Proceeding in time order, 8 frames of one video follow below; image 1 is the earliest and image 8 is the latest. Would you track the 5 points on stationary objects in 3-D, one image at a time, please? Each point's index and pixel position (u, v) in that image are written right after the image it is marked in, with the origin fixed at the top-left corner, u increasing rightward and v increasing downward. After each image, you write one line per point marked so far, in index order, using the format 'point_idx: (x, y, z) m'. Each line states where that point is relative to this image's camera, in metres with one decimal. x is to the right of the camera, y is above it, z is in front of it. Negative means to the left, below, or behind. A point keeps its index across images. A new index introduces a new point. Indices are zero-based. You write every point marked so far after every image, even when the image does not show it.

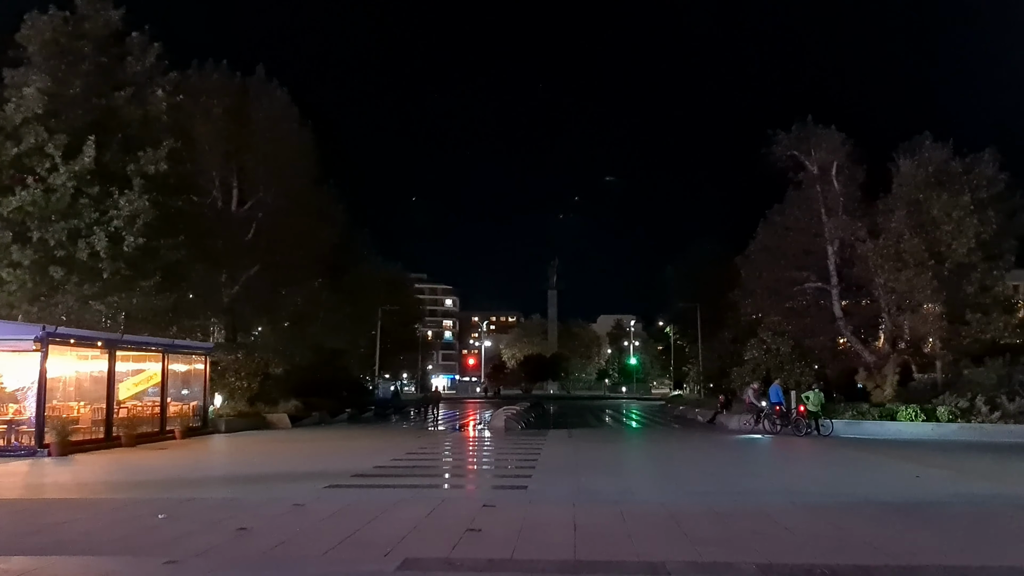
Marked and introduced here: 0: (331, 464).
0: (-3.4, -3.3, +17.0) m
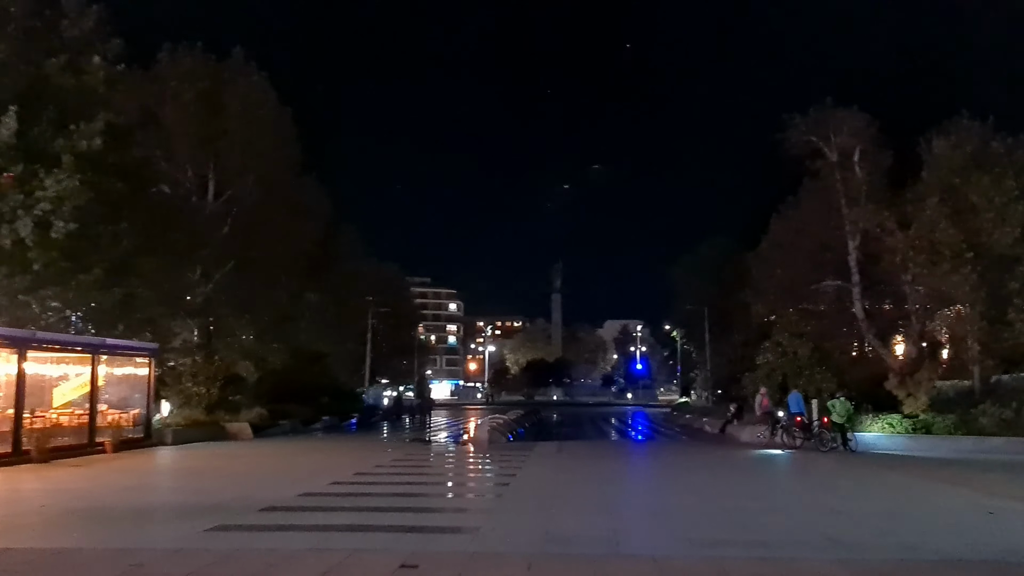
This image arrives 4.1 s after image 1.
0: (-3.9, -3.1, +13.9) m
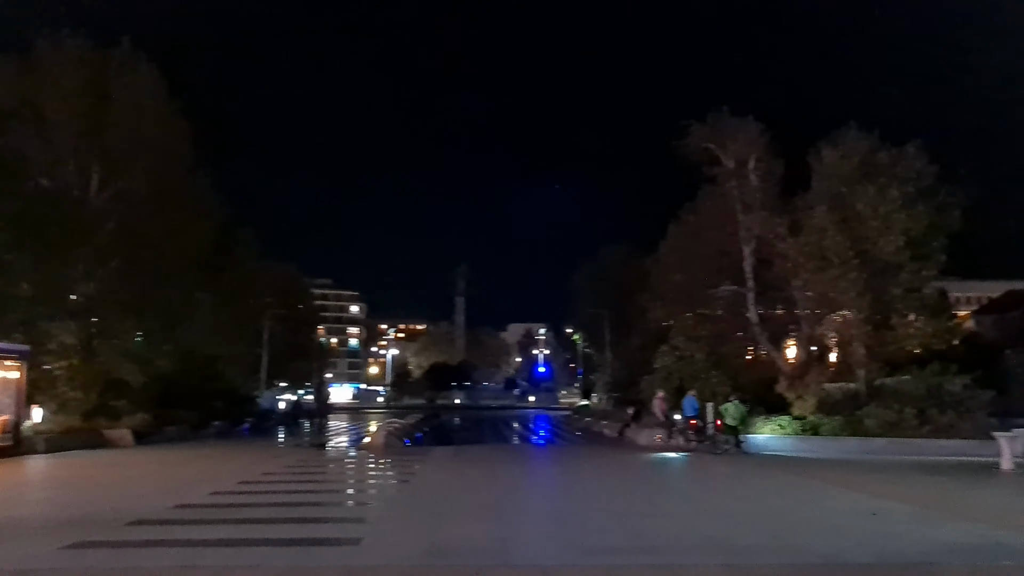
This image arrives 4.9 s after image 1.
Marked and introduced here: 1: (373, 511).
0: (-5.5, -3.1, +13.0) m
1: (-1.9, -3.1, +12.7) m
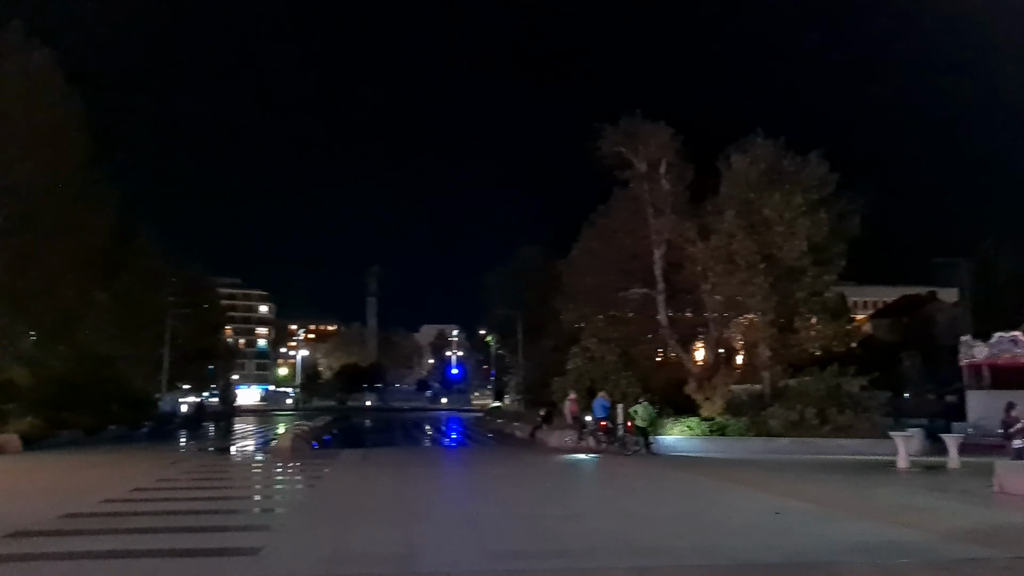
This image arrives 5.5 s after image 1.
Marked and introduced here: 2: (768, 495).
0: (-6.7, -3.0, +12.2) m
1: (-3.2, -3.1, +12.3) m
2: (+3.9, -3.2, +14.0) m
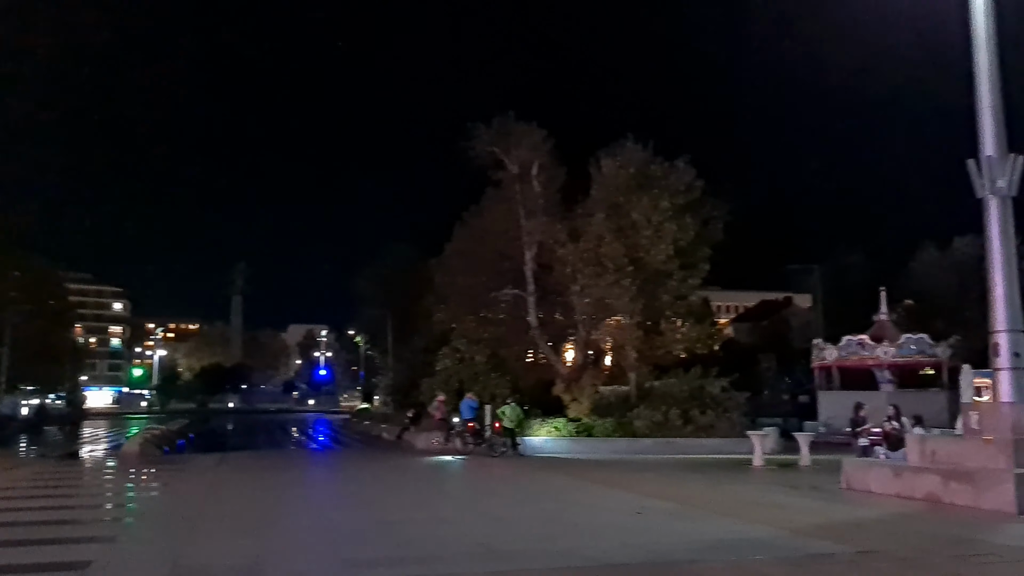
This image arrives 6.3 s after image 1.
0: (-8.5, -2.9, +10.9) m
1: (-5.0, -3.0, +11.4) m
2: (+1.8, -3.2, +14.1) m
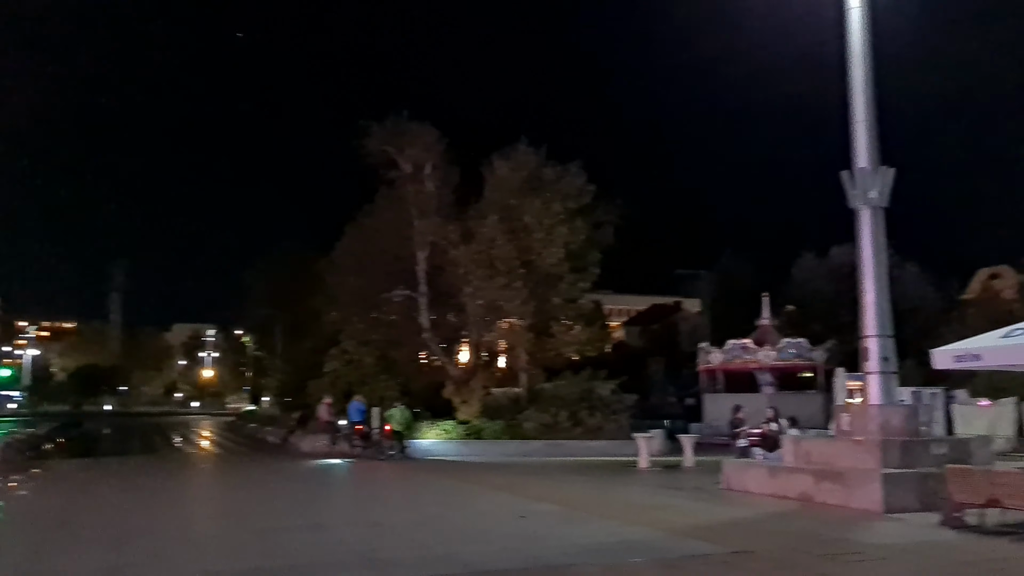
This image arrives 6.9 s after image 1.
0: (-9.8, -2.7, +9.6) m
1: (-6.4, -2.9, +10.6) m
2: (+0.1, -3.2, +14.0) m
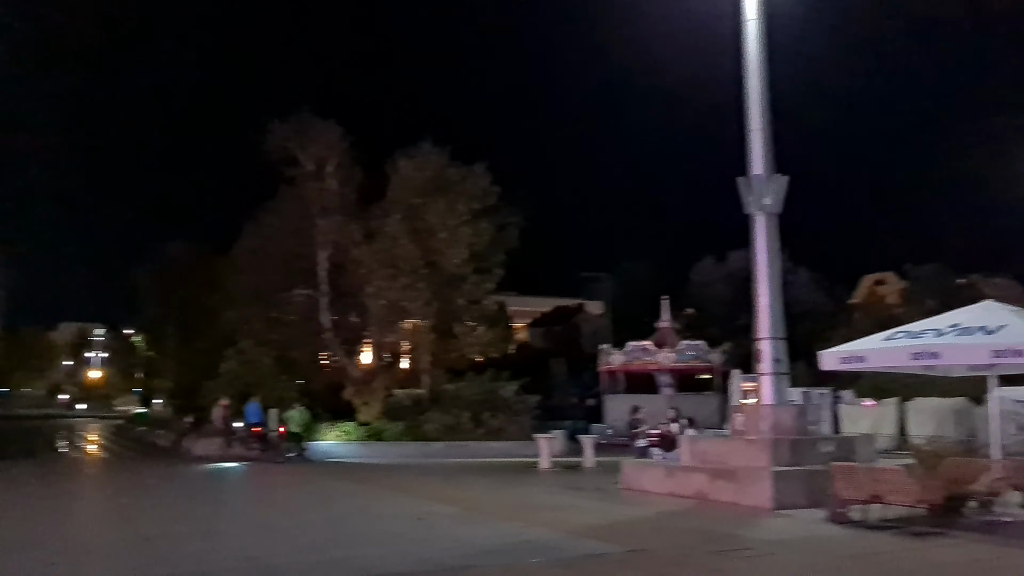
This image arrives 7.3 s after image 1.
0: (-10.8, -2.6, +8.5) m
1: (-7.5, -2.9, +9.8) m
2: (-1.5, -3.2, +13.9) m
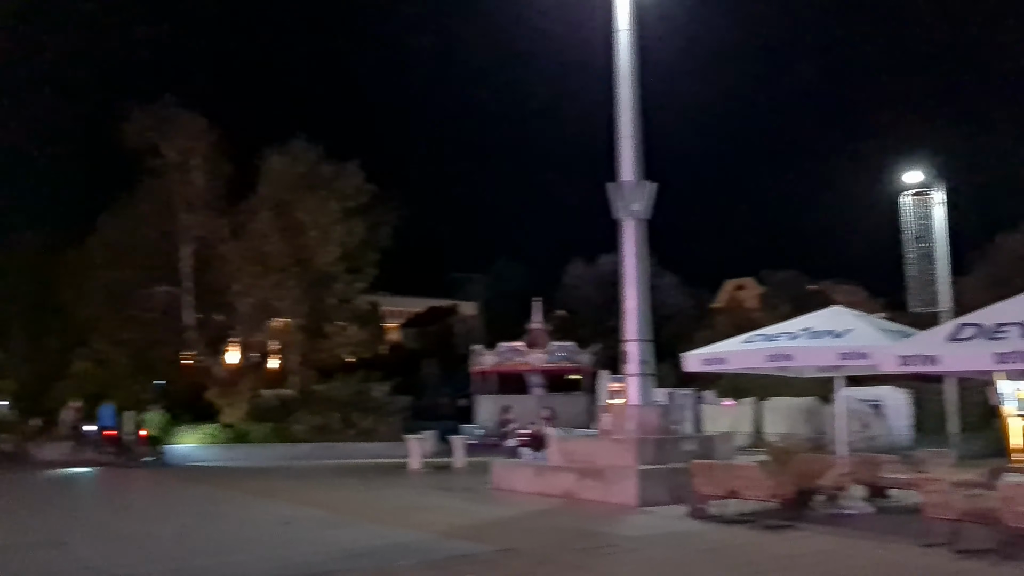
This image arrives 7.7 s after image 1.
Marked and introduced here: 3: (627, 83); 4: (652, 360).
0: (-11.9, -2.5, +6.9) m
1: (-8.8, -2.8, +8.6) m
2: (-3.4, -3.2, +13.5) m
3: (+2.0, +3.5, +15.5) m
4: (+2.3, -1.2, +15.1) m
